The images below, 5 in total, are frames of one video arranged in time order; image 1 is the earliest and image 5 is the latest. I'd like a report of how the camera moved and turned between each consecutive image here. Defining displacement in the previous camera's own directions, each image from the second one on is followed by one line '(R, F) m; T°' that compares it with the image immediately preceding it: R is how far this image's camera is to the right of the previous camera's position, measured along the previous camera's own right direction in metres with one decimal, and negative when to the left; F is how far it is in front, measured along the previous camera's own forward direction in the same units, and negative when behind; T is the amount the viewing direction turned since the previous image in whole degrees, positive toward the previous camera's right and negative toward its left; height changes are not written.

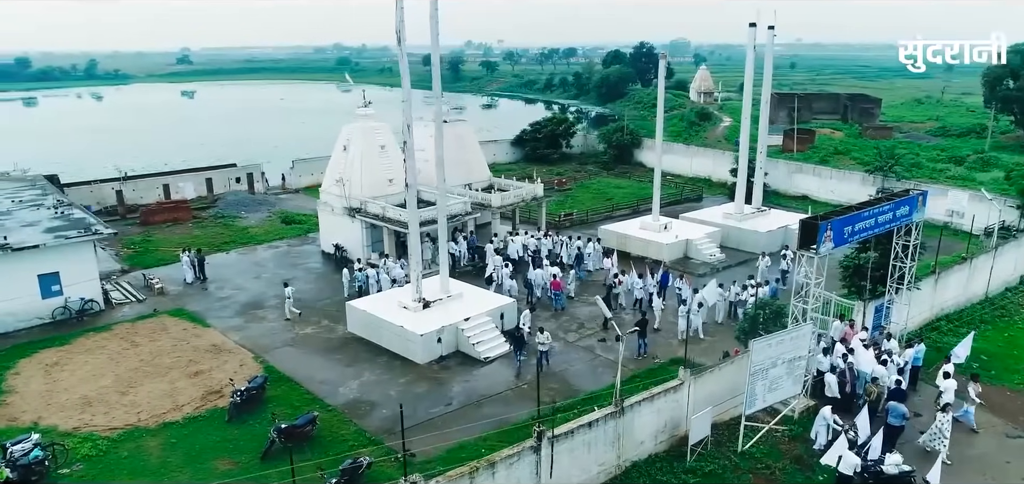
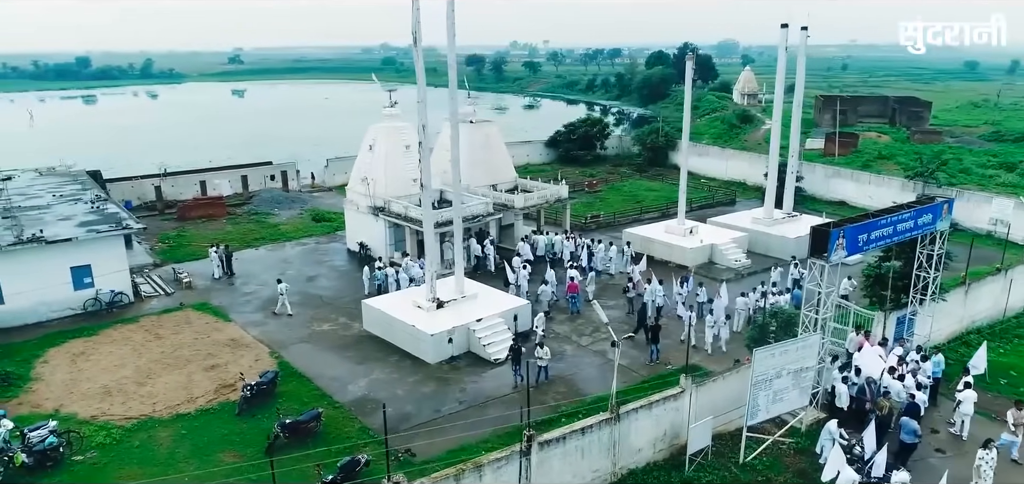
(+0.7, +0.1) m; -3°
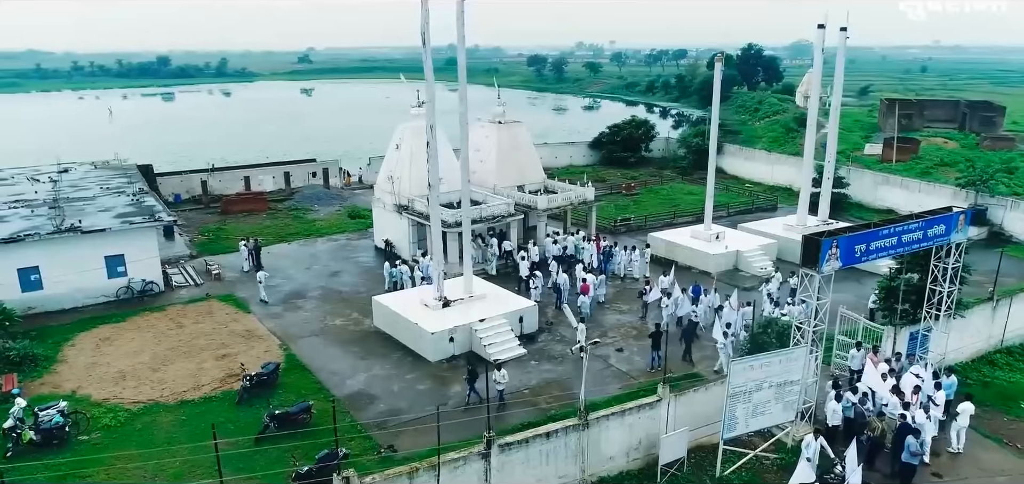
(+1.3, +0.1) m; -5°
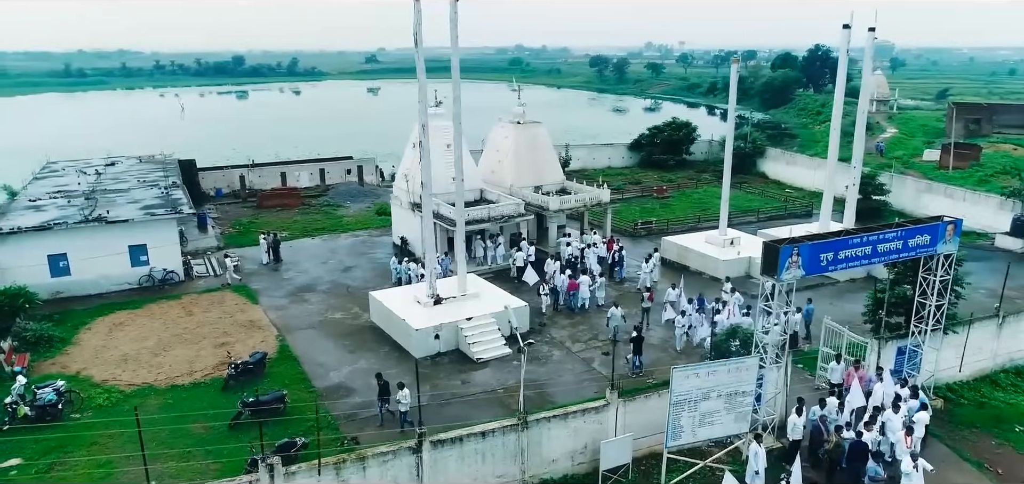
(+1.7, 0.0) m; -5°
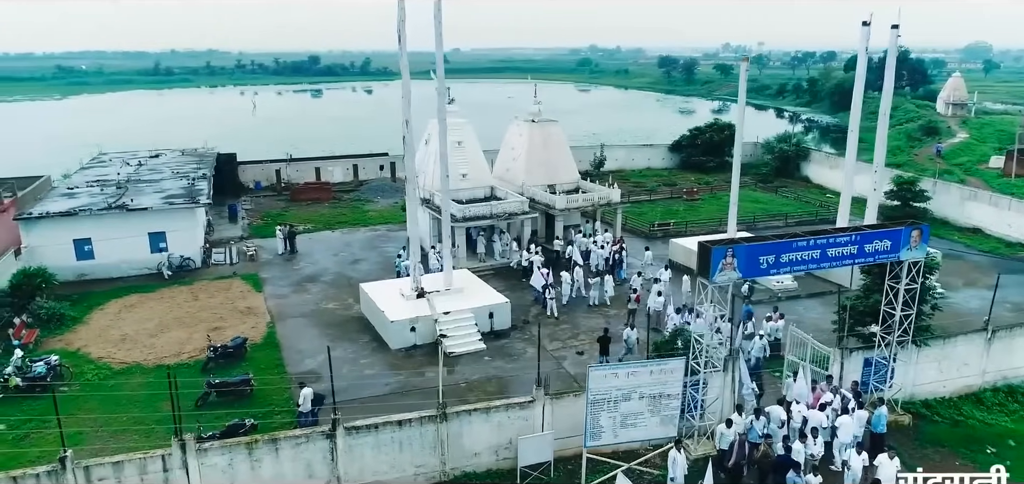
(+2.1, 0.0) m; -5°
